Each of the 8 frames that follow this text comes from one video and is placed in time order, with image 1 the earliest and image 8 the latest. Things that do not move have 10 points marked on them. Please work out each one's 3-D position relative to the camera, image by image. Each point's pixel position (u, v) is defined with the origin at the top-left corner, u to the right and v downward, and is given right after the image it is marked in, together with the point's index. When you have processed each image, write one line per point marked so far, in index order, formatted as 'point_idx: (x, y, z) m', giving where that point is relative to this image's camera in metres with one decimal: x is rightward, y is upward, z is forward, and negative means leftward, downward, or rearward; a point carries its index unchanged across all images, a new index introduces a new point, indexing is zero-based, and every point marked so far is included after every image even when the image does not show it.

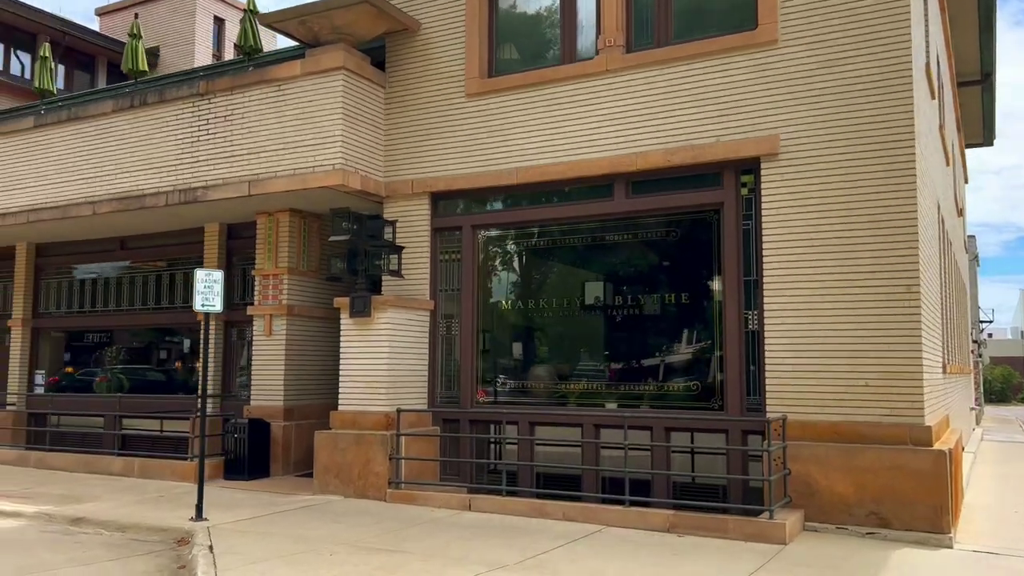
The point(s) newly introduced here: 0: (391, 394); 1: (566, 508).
0: (-1.5, -1.3, +10.6) m
1: (+0.5, -2.3, +9.2) m
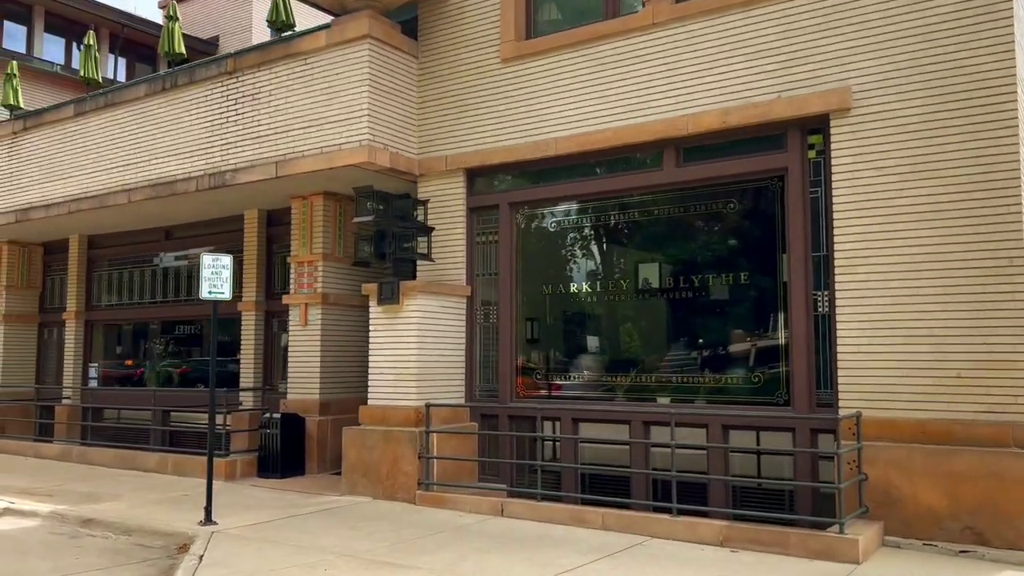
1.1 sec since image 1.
0: (-1.0, -1.1, +9.8) m
1: (+0.9, -2.1, +8.1) m
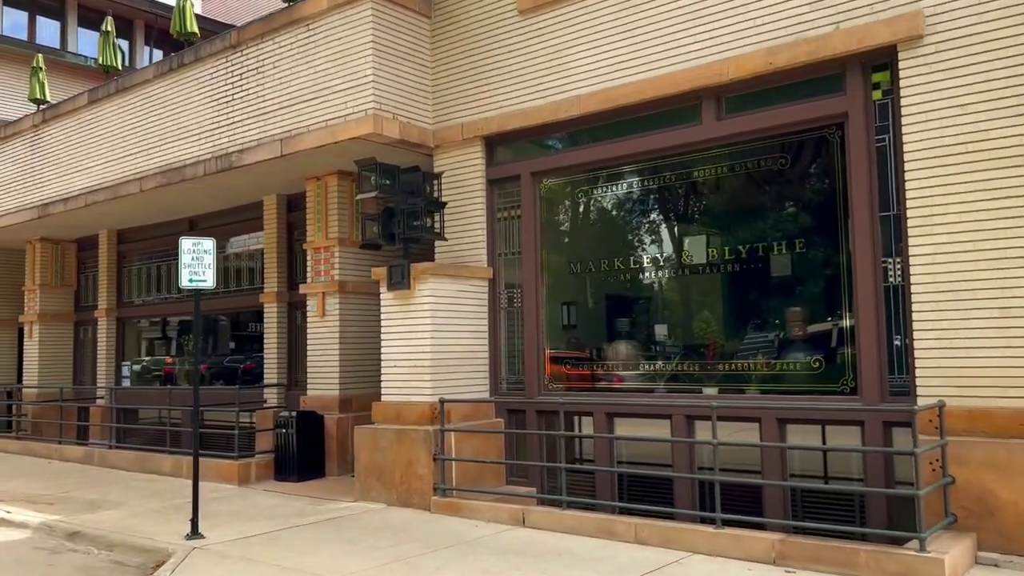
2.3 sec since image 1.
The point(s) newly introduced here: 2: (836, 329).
0: (-0.8, -0.9, +8.8) m
1: (+1.0, -1.9, +7.0) m
2: (+2.7, -0.3, +7.3) m
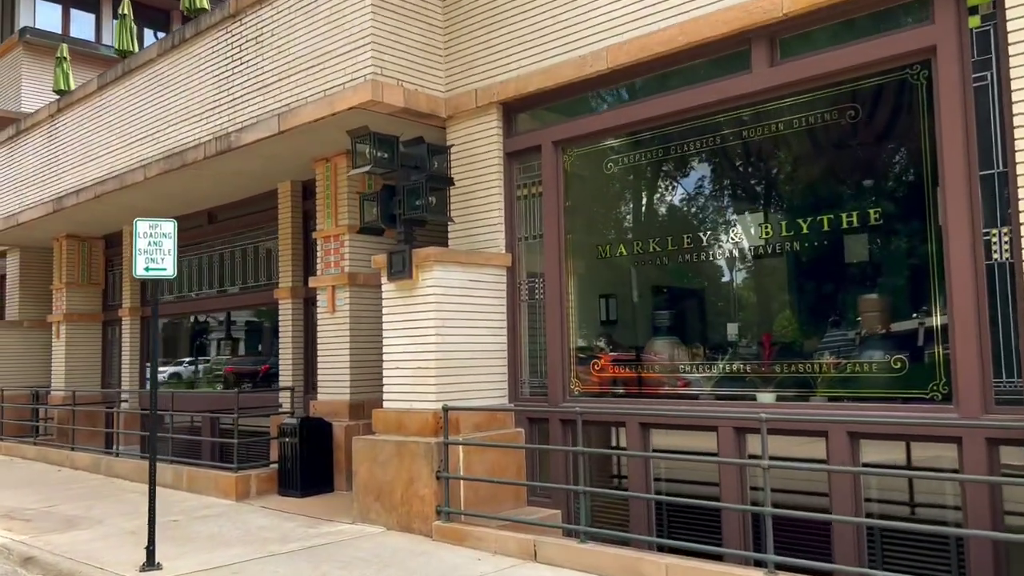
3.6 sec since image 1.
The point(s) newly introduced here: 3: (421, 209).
0: (-0.6, -0.8, +7.5) m
1: (+1.0, -1.8, +5.6) m
2: (+2.7, -0.2, +5.8) m
3: (-0.8, +0.7, +7.7) m
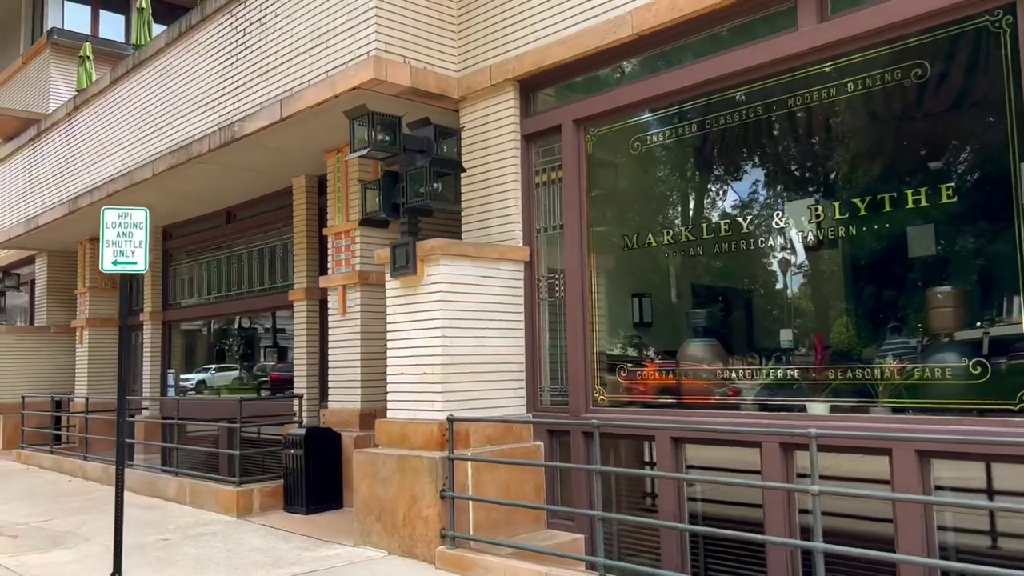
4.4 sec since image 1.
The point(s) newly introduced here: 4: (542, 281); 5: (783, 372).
0: (-0.5, -0.8, +6.7) m
1: (+1.0, -1.7, +4.7) m
2: (+2.7, -0.2, +4.8) m
3: (-0.7, +0.7, +6.9) m
4: (+0.3, +0.1, +7.4) m
5: (+1.8, -0.6, +6.0) m
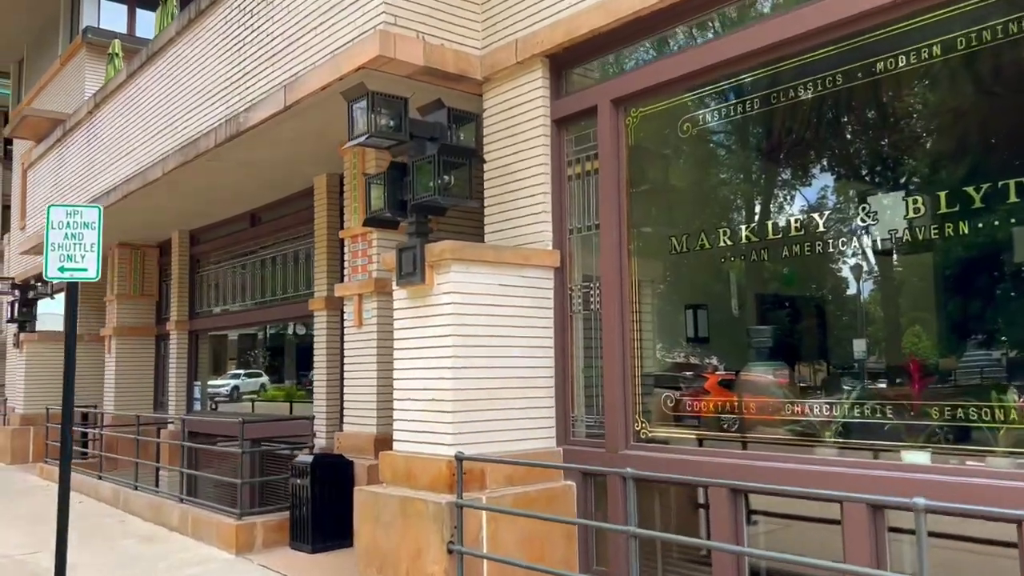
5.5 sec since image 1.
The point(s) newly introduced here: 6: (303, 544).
0: (-0.3, -0.9, +5.7) m
1: (+1.0, -1.8, +3.5) m
2: (+2.8, -0.2, +3.5) m
3: (-0.5, +0.7, +5.9) m
4: (+0.5, 0.0, +6.3) m
5: (+1.9, -0.6, +4.7) m
6: (-1.8, -2.2, +7.7) m
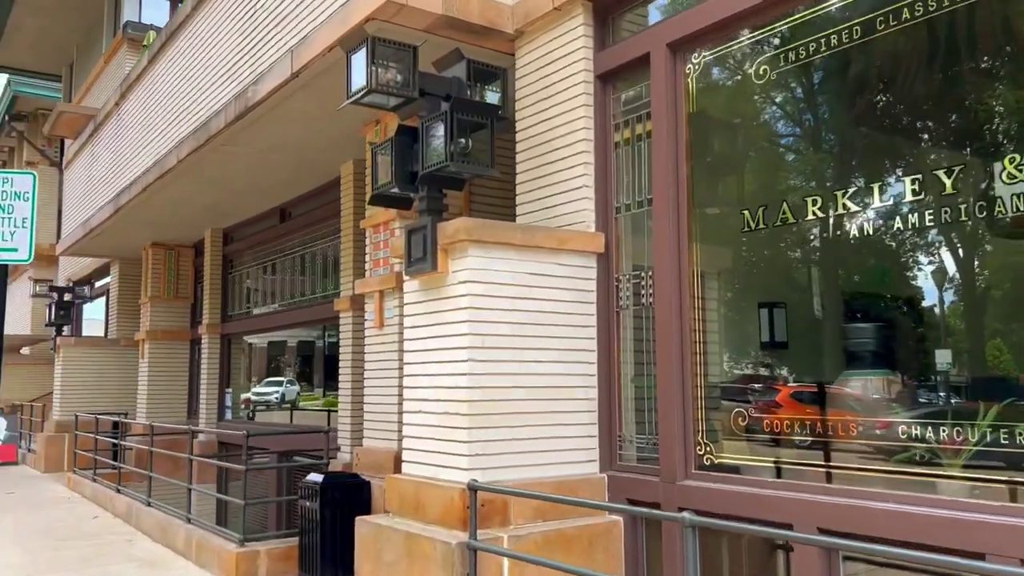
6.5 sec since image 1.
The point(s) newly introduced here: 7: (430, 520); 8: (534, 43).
0: (-0.2, -0.8, +4.6) m
1: (+1.0, -1.7, +2.3) m
2: (+2.8, -0.1, +2.3) m
3: (-0.3, +0.7, +4.8) m
4: (+0.7, 0.0, +5.2) m
5: (+2.0, -0.6, +3.5) m
6: (-1.5, -2.2, +6.7) m
7: (-0.4, -1.2, +4.7) m
8: (+0.1, +1.6, +5.7) m
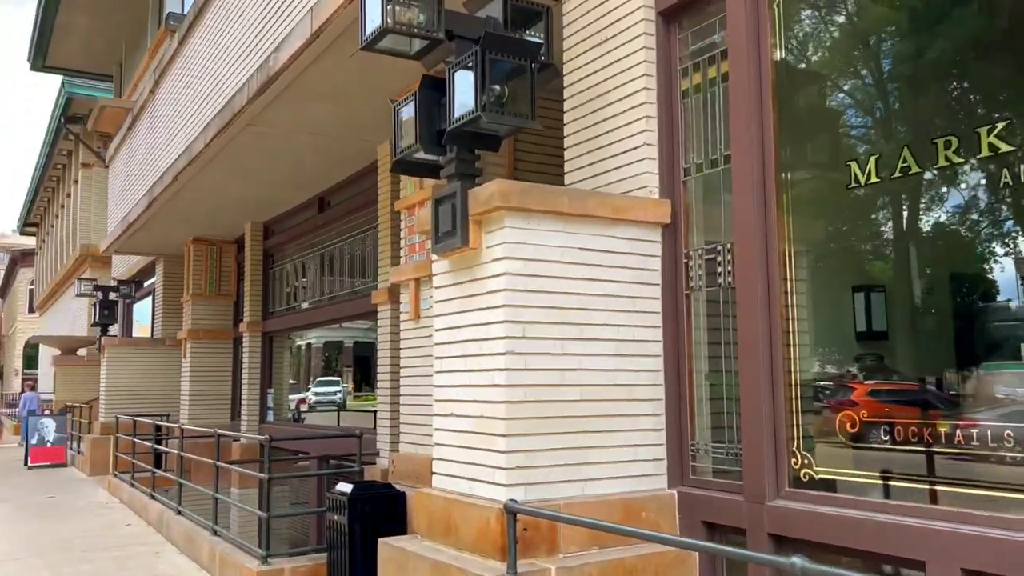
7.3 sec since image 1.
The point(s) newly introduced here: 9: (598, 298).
0: (0.0, -0.7, +3.8) m
1: (+1.1, -1.6, +1.5) m
2: (+2.8, 0.0, +1.2) m
3: (-0.1, +0.8, +4.0) m
4: (+0.9, +0.2, +4.3) m
5: (+2.1, -0.5, +2.5) m
6: (-1.1, -2.1, +6.0) m
7: (-0.2, -1.1, +3.9) m
8: (+0.4, +1.7, +4.9) m
9: (+0.4, 0.0, +4.1) m
